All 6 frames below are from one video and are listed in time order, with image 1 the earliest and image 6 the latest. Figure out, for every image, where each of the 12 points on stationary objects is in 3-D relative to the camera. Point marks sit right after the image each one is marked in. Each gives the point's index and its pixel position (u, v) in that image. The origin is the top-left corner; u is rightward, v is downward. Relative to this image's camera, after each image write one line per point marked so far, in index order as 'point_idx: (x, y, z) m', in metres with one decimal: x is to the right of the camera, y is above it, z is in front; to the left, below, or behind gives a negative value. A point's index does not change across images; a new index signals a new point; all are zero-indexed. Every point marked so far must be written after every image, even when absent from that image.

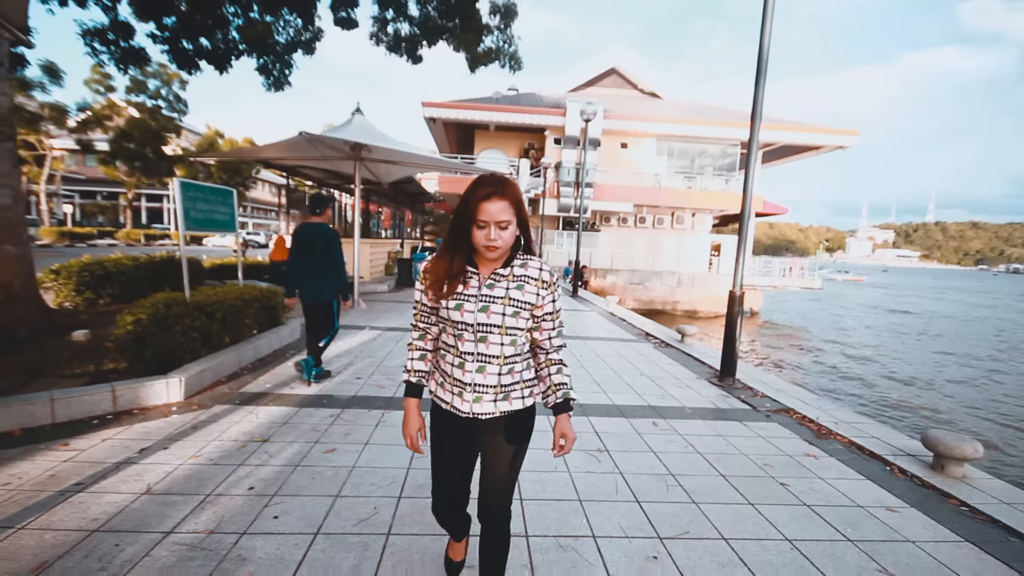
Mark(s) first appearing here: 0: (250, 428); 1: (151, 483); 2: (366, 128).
0: (-1.8, -0.9, +3.5) m
1: (-1.9, -1.0, +2.7) m
2: (-2.7, +2.9, +9.6) m
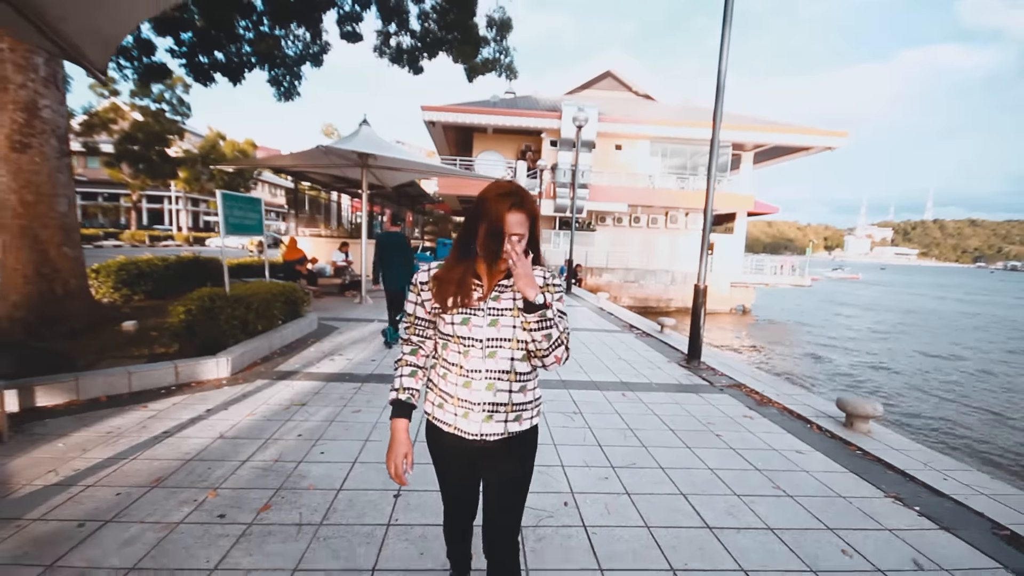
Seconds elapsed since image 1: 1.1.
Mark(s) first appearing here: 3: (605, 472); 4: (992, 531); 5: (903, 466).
0: (-1.8, -0.9, +4.3) m
1: (-2.0, -1.0, +3.5) m
2: (-2.8, +3.0, +10.3) m
3: (+0.6, -1.1, +3.1) m
4: (+2.5, -1.3, +2.7) m
5: (+2.6, -1.2, +3.3) m
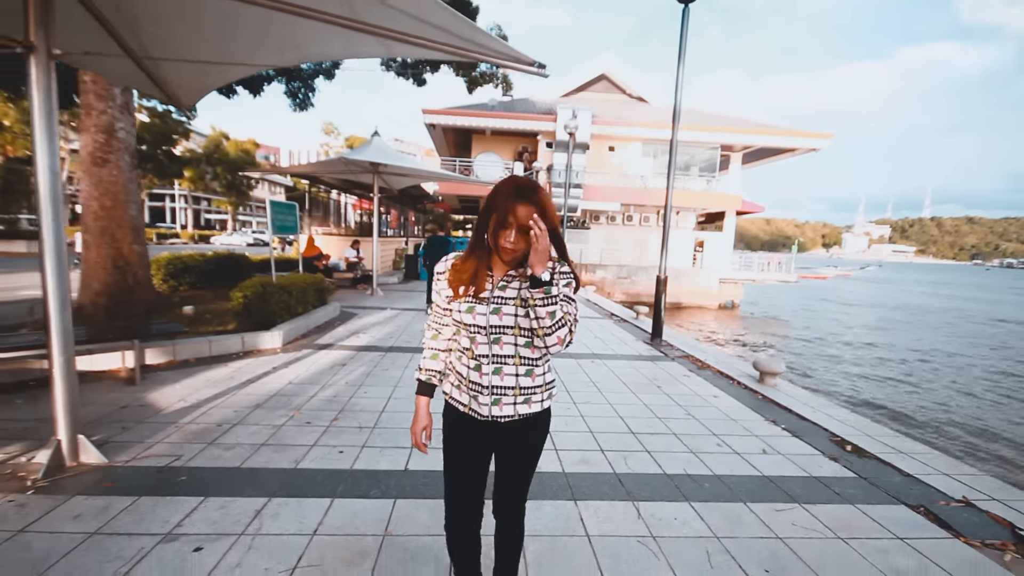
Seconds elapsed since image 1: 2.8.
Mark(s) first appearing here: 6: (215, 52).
0: (-1.9, -0.8, +5.5) m
1: (-2.1, -0.8, +4.7) m
2: (-2.9, +3.1, +11.5) m
3: (+0.5, -1.0, +4.4) m
4: (+2.4, -1.1, +3.9) m
5: (+2.6, -1.1, +4.5) m
6: (-2.3, +1.8, +3.9) m
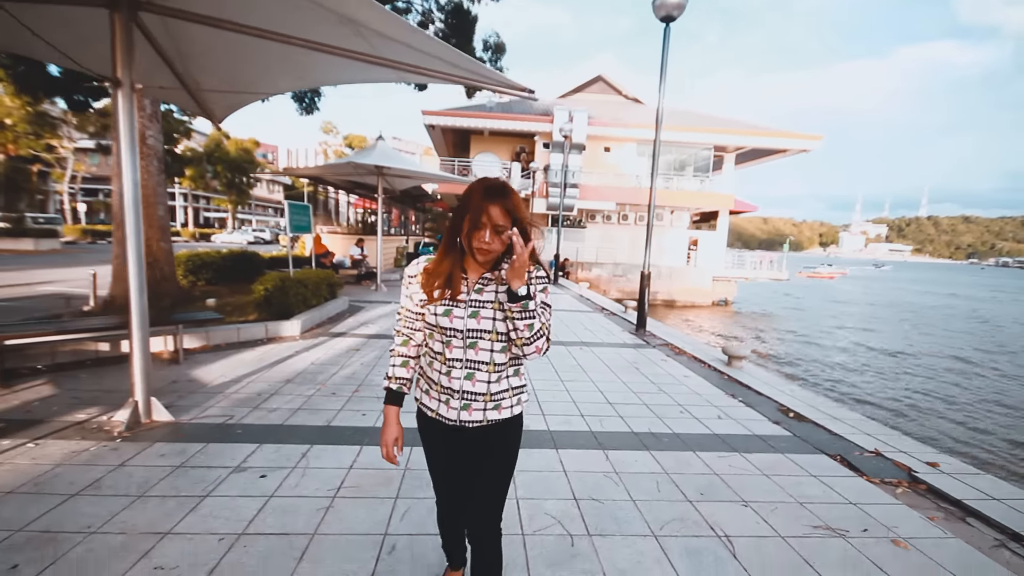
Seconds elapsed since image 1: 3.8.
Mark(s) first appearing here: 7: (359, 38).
0: (-2.0, -0.7, +6.1) m
1: (-2.1, -0.8, +5.4) m
2: (-3.0, +3.2, +12.2) m
3: (+0.4, -0.9, +5.0) m
4: (+2.4, -1.1, +4.6) m
5: (+2.5, -1.0, +5.2) m
6: (-2.3, +1.9, +4.6) m
7: (-1.1, +1.8, +3.7) m
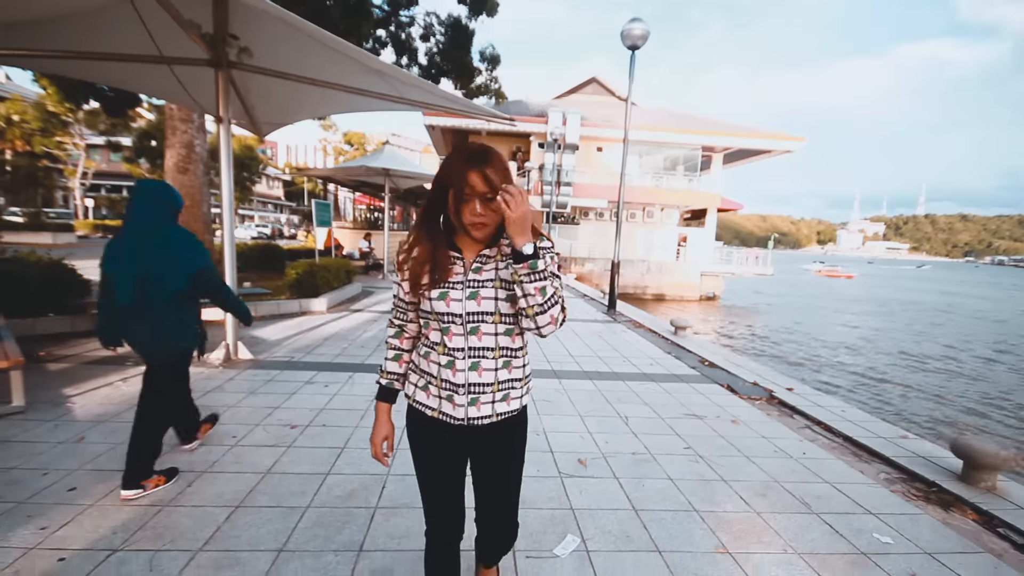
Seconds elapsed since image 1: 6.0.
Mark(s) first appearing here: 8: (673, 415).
0: (-2.1, -0.4, +7.6) m
1: (-2.3, -0.5, +6.8) m
2: (-3.1, +3.5, +13.6) m
3: (+0.3, -0.7, +6.4) m
4: (+2.2, -0.8, +6.0) m
5: (+2.3, -0.8, +6.7) m
6: (-2.5, +2.1, +6.0) m
7: (-1.3, +2.1, +5.1) m
8: (+1.3, -1.0, +4.0) m
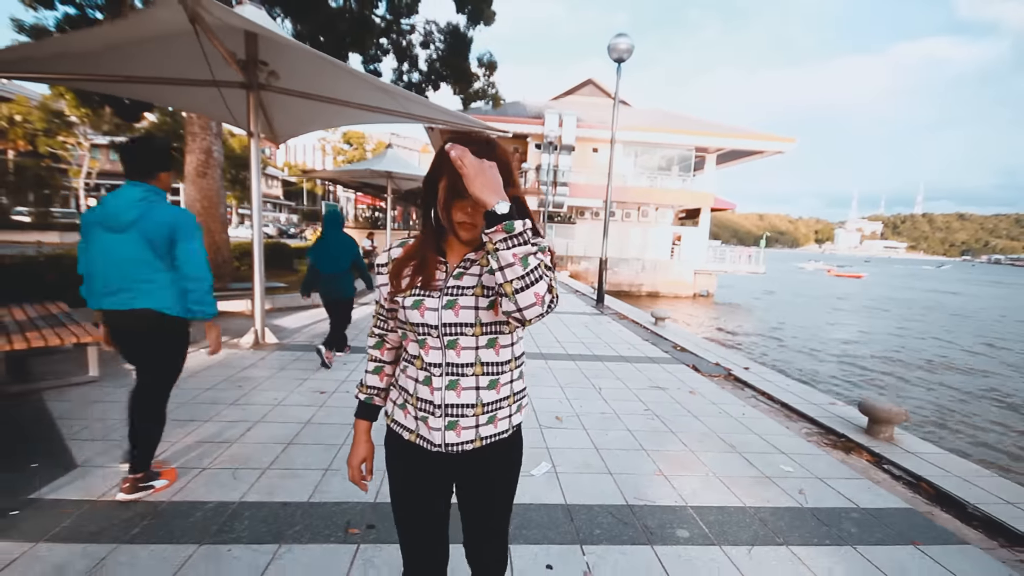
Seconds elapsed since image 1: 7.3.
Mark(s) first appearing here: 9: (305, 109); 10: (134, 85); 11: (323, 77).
0: (-2.2, -0.4, +8.3) m
1: (-2.4, -0.4, +7.5) m
2: (-3.2, +3.6, +14.3) m
3: (+0.2, -0.6, +7.2) m
4: (+2.1, -0.8, +6.8) m
5: (+2.2, -0.7, +7.4) m
6: (-2.6, +2.2, +6.7) m
7: (-1.4, +2.1, +5.9) m
8: (+1.2, -0.9, +4.8) m
9: (-2.6, +2.2, +6.2) m
10: (-4.1, +2.2, +5.6) m
11: (-2.0, +2.2, +5.4) m
